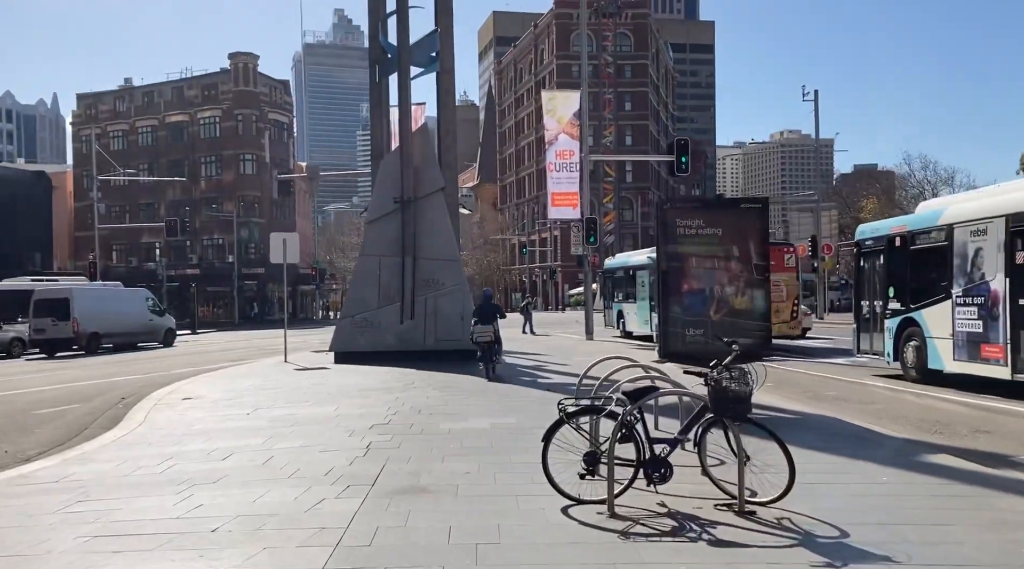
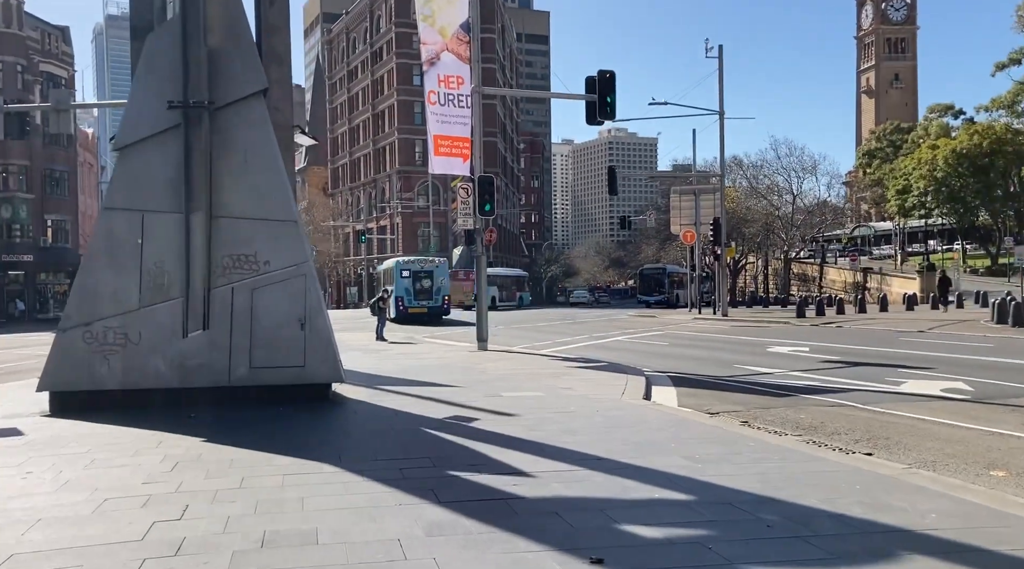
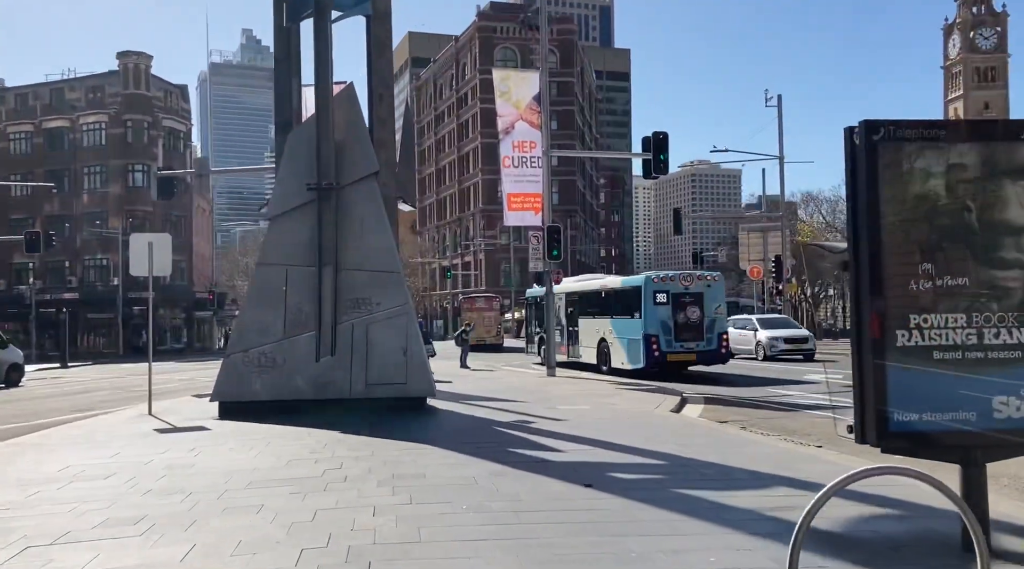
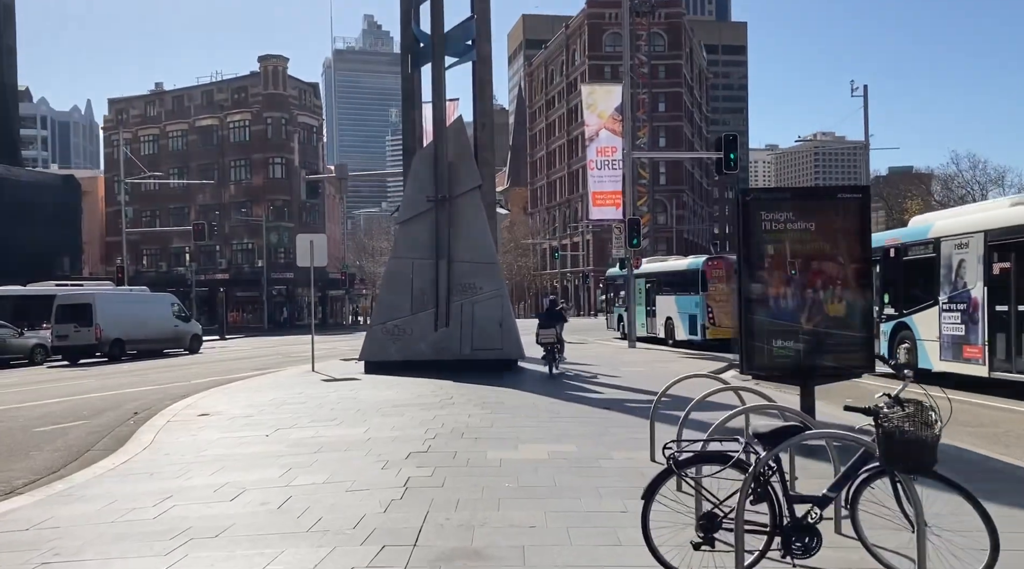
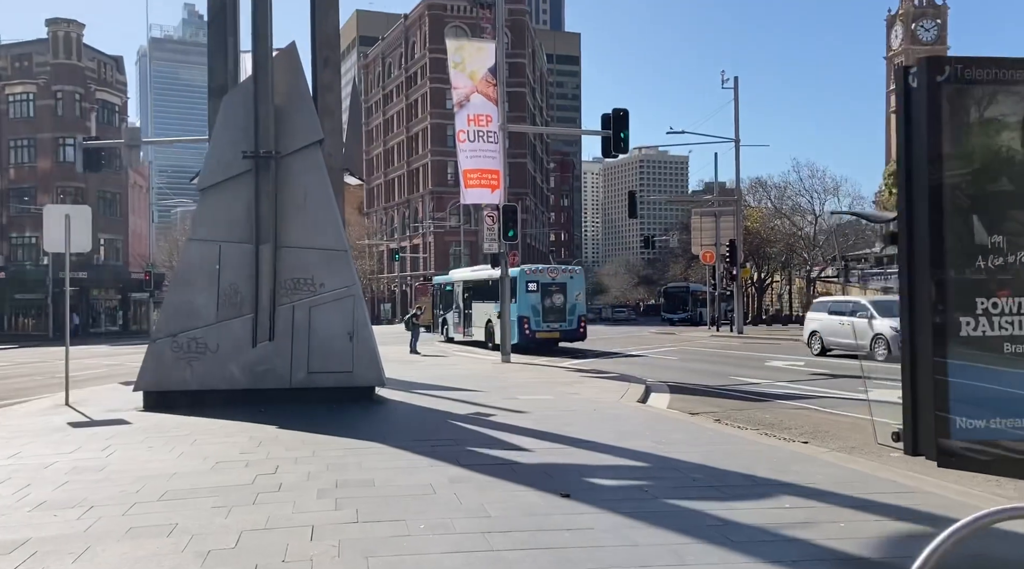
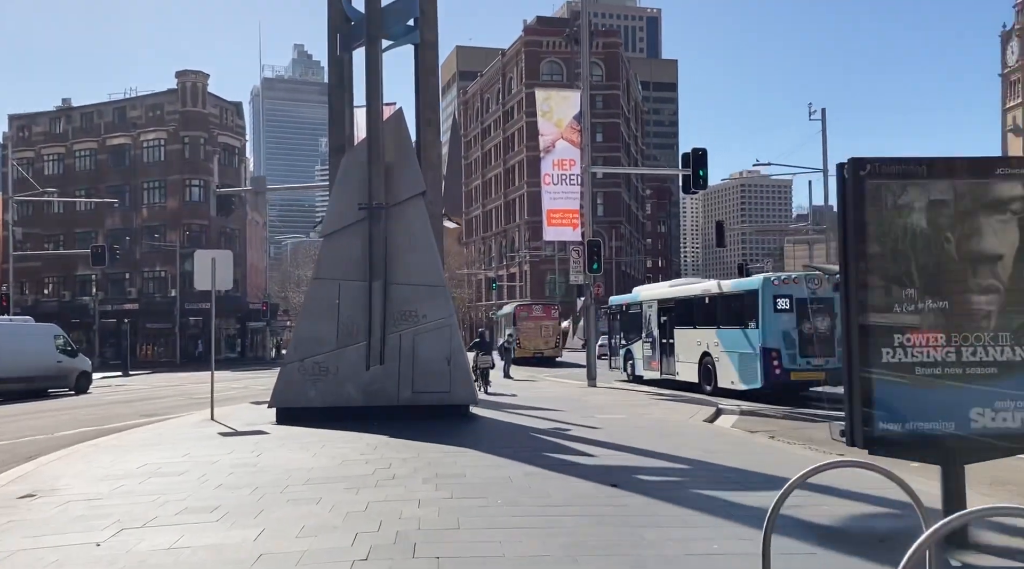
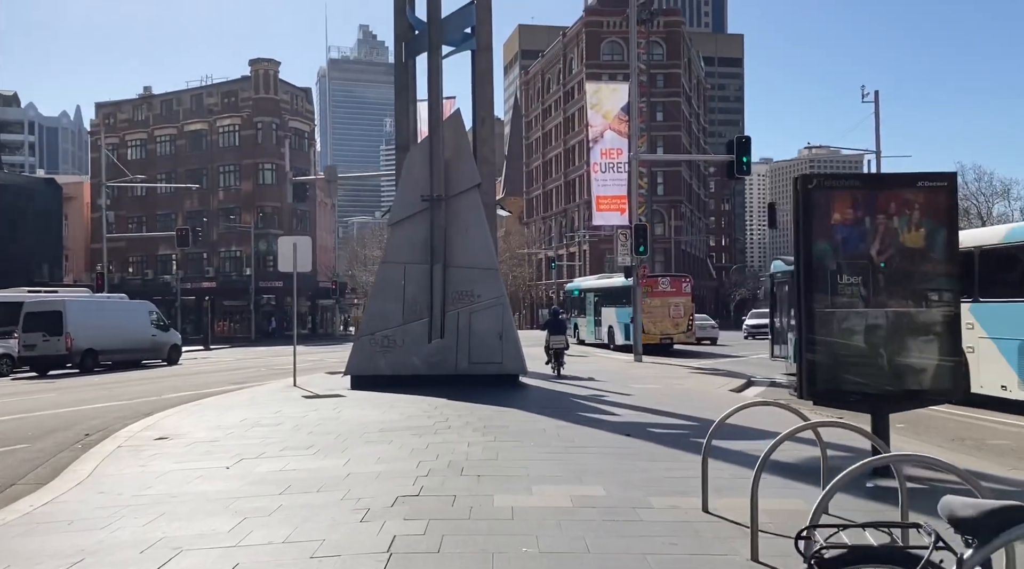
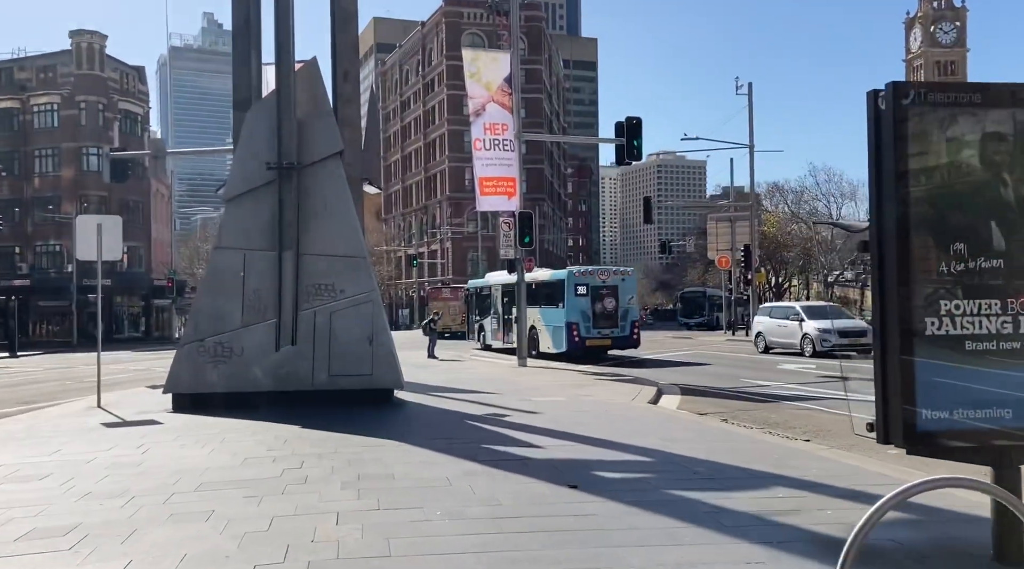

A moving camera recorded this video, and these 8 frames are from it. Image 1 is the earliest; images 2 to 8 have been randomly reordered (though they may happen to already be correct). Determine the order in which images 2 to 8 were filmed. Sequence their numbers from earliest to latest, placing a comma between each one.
4, 7, 6, 3, 8, 5, 2
